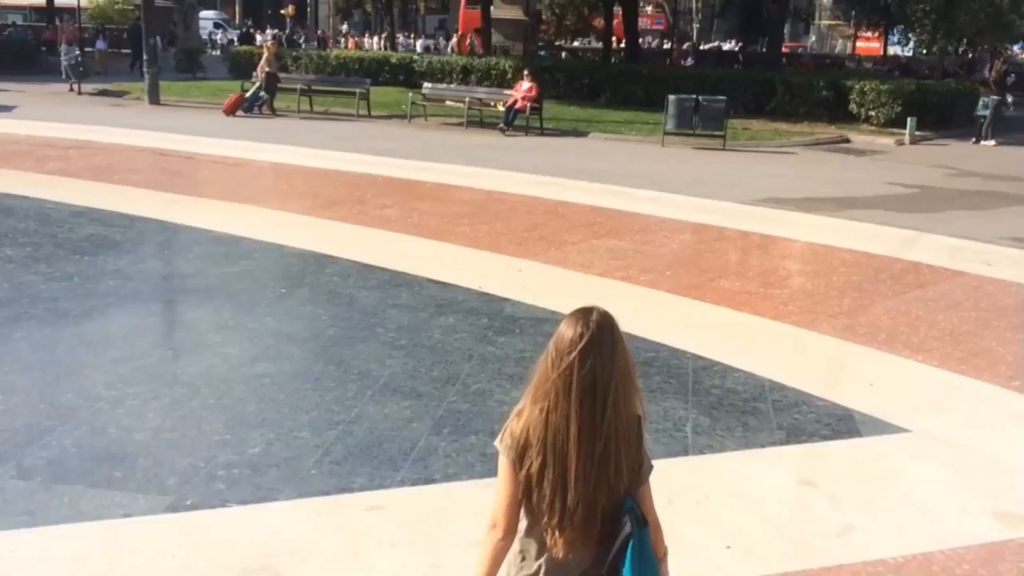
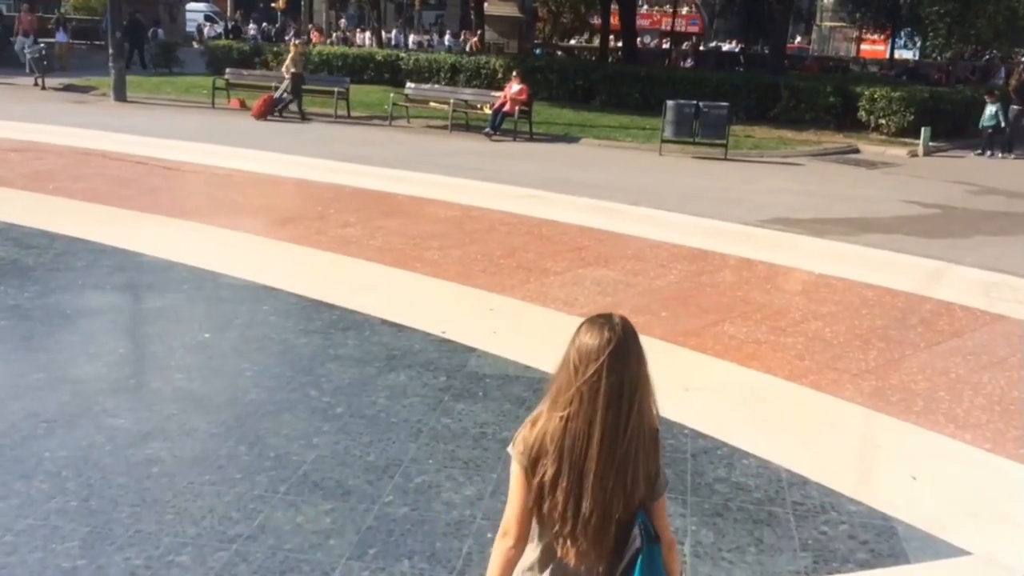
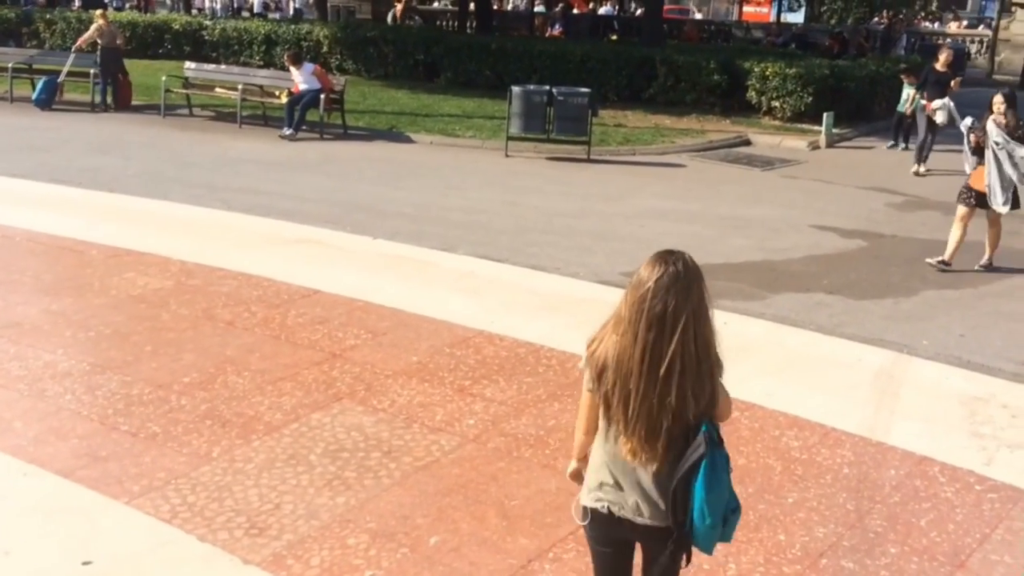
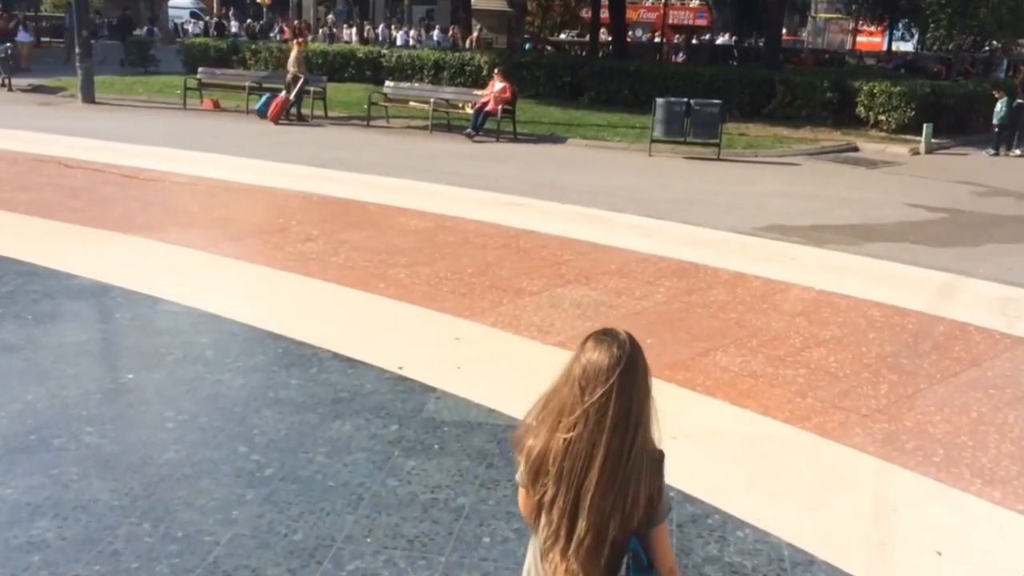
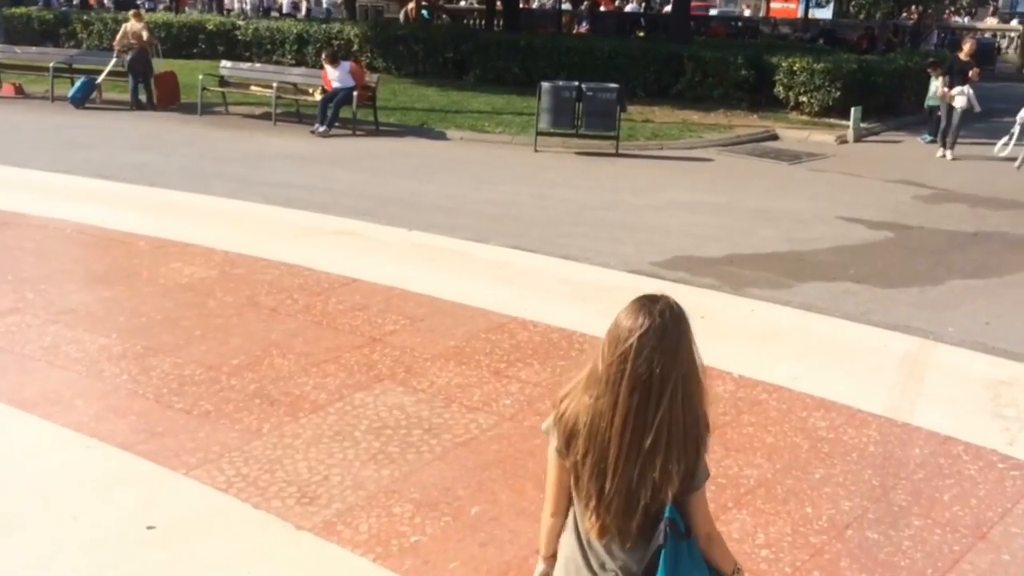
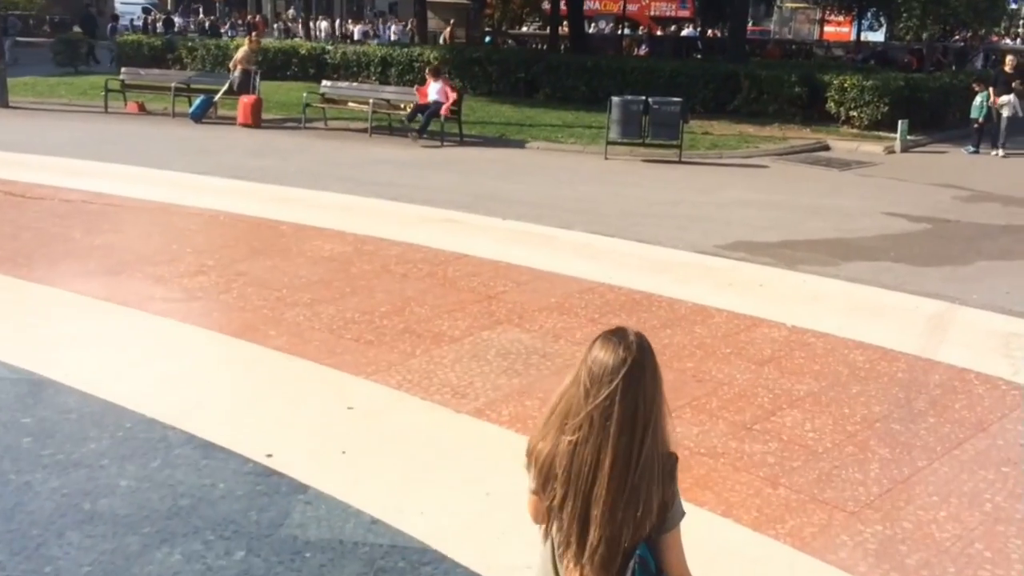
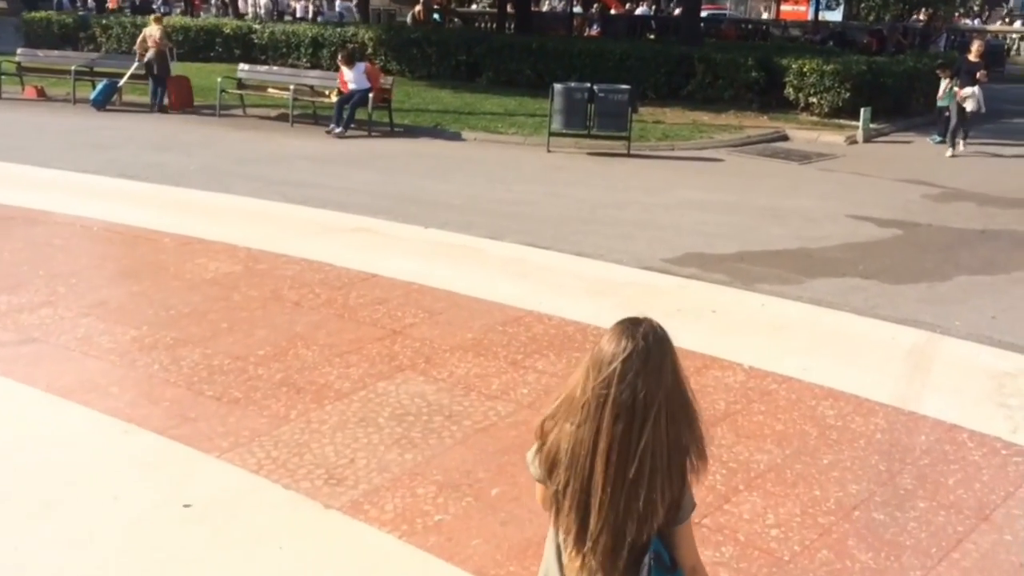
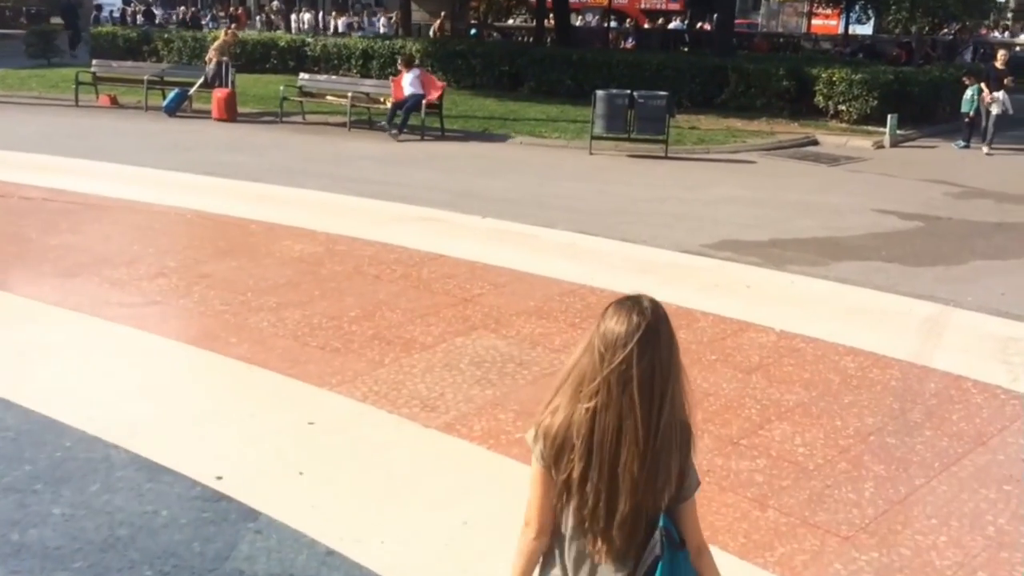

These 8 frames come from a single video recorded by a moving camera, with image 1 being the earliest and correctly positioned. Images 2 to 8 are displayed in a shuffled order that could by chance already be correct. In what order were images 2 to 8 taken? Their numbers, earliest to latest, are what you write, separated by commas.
2, 4, 6, 8, 7, 5, 3
